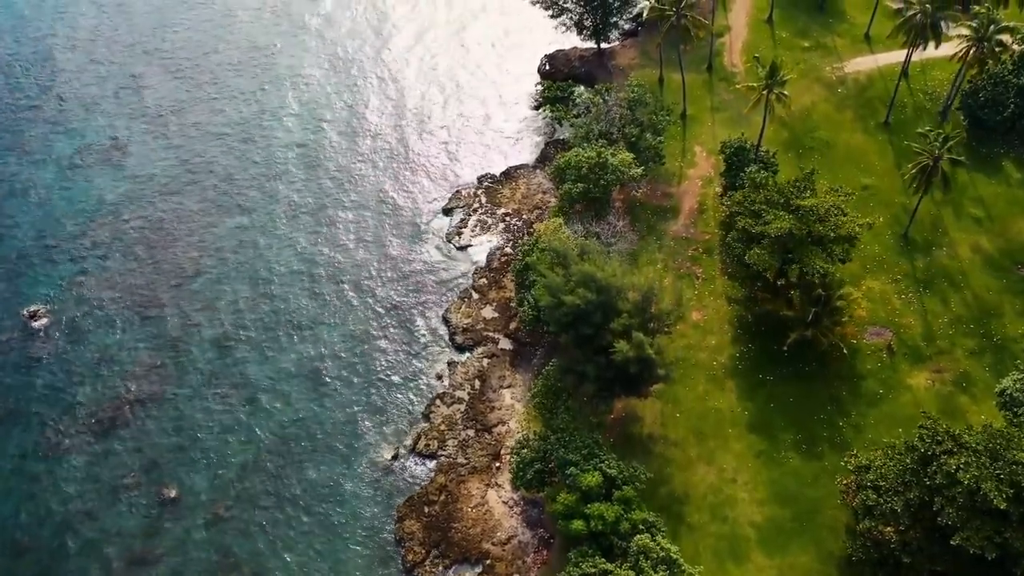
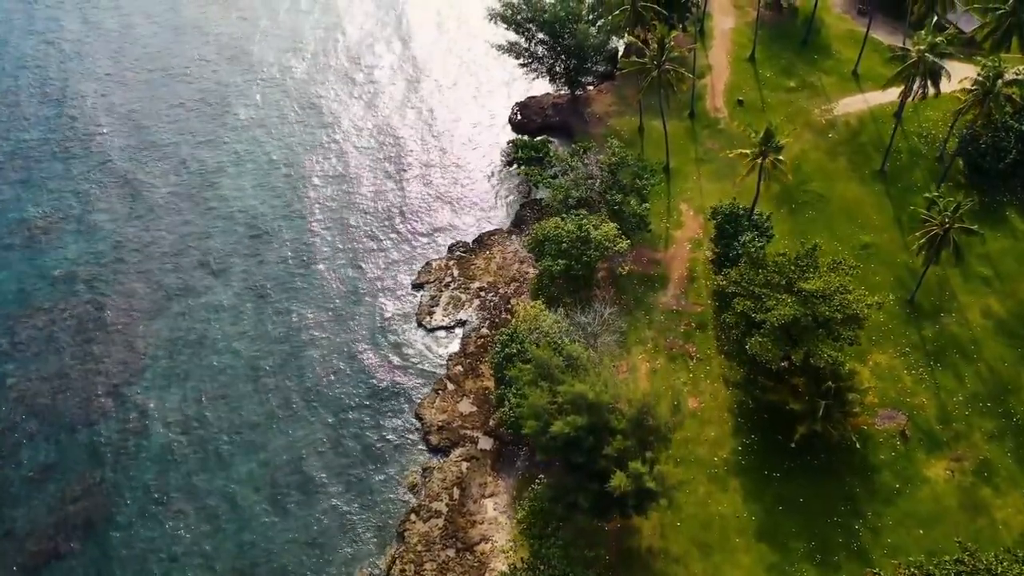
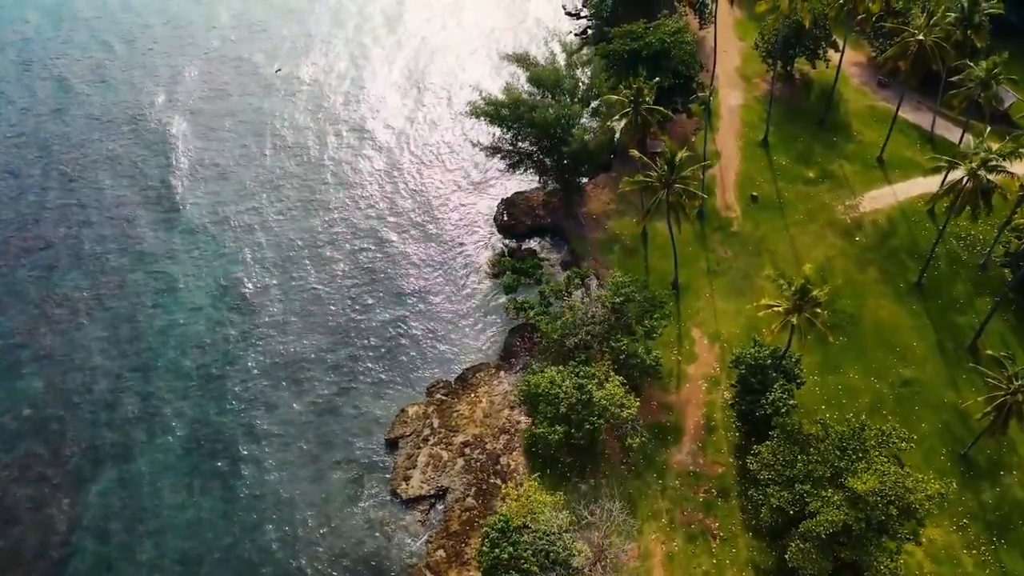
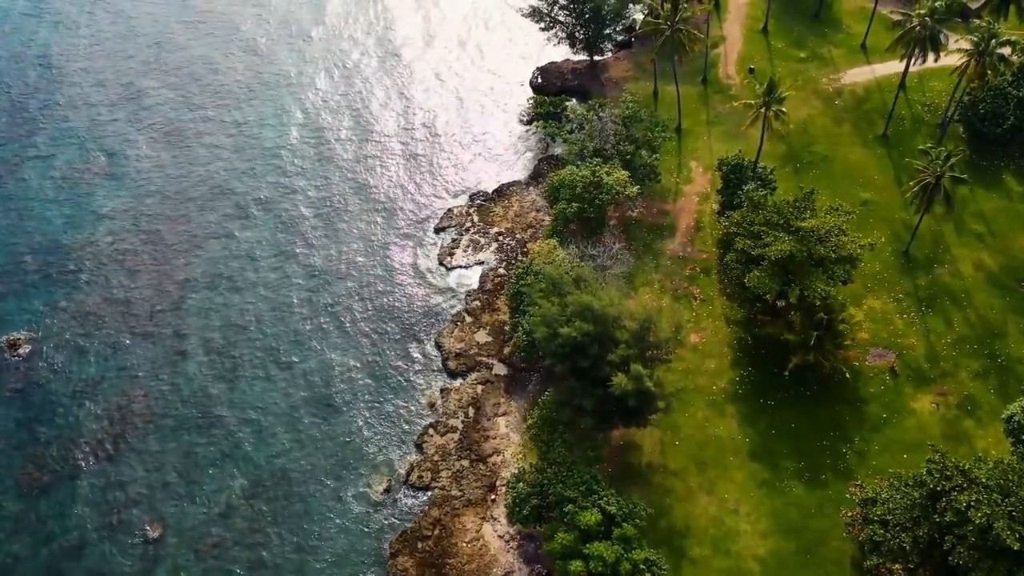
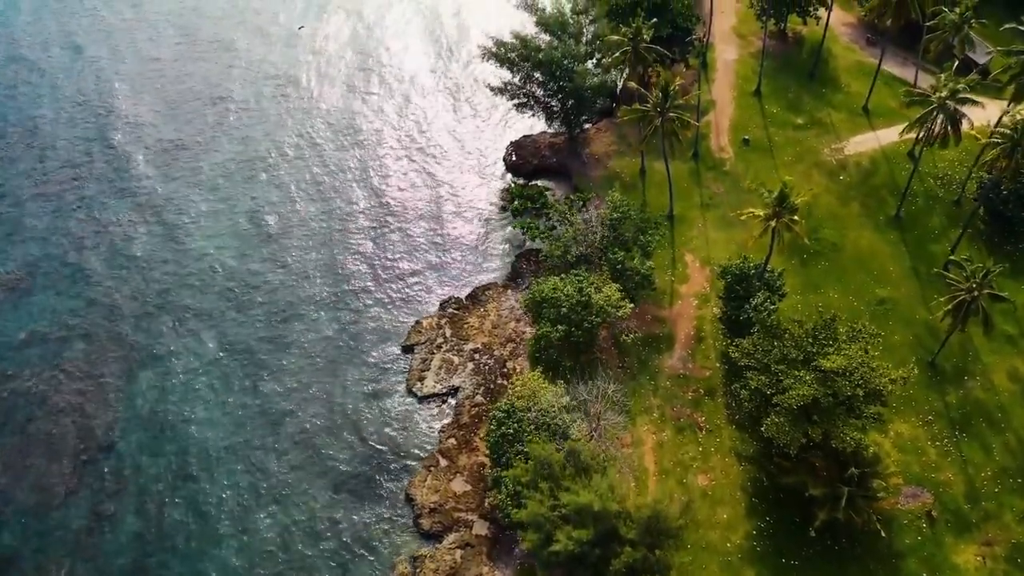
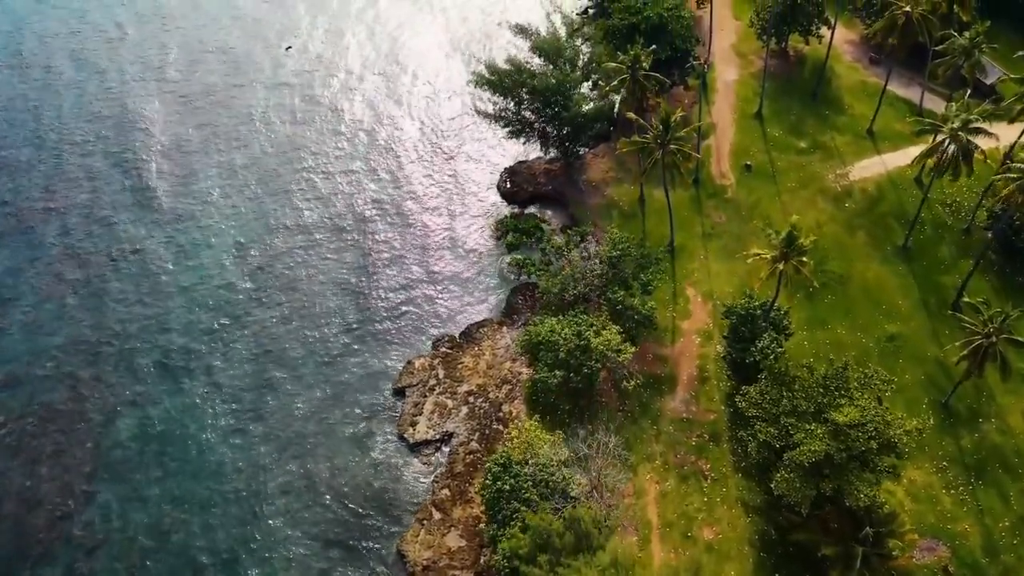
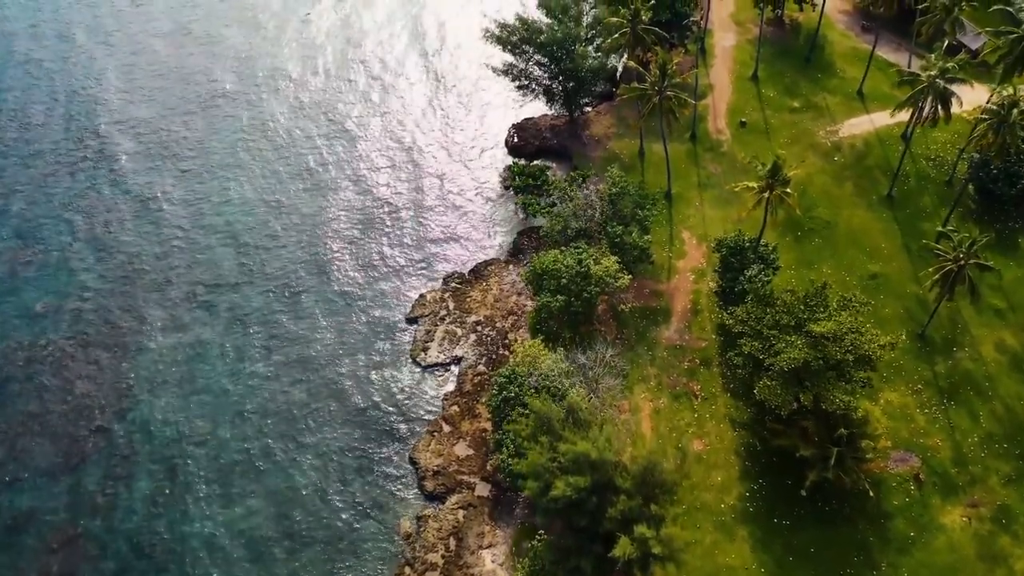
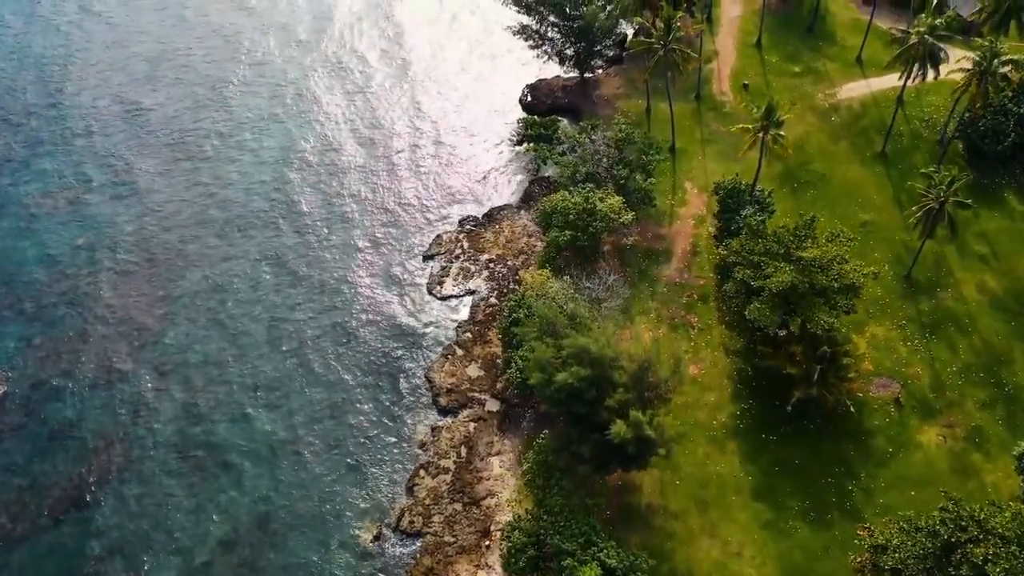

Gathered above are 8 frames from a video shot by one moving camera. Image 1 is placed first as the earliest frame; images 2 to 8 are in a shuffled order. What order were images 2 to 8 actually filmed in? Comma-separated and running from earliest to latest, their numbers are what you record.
4, 8, 2, 7, 5, 6, 3
